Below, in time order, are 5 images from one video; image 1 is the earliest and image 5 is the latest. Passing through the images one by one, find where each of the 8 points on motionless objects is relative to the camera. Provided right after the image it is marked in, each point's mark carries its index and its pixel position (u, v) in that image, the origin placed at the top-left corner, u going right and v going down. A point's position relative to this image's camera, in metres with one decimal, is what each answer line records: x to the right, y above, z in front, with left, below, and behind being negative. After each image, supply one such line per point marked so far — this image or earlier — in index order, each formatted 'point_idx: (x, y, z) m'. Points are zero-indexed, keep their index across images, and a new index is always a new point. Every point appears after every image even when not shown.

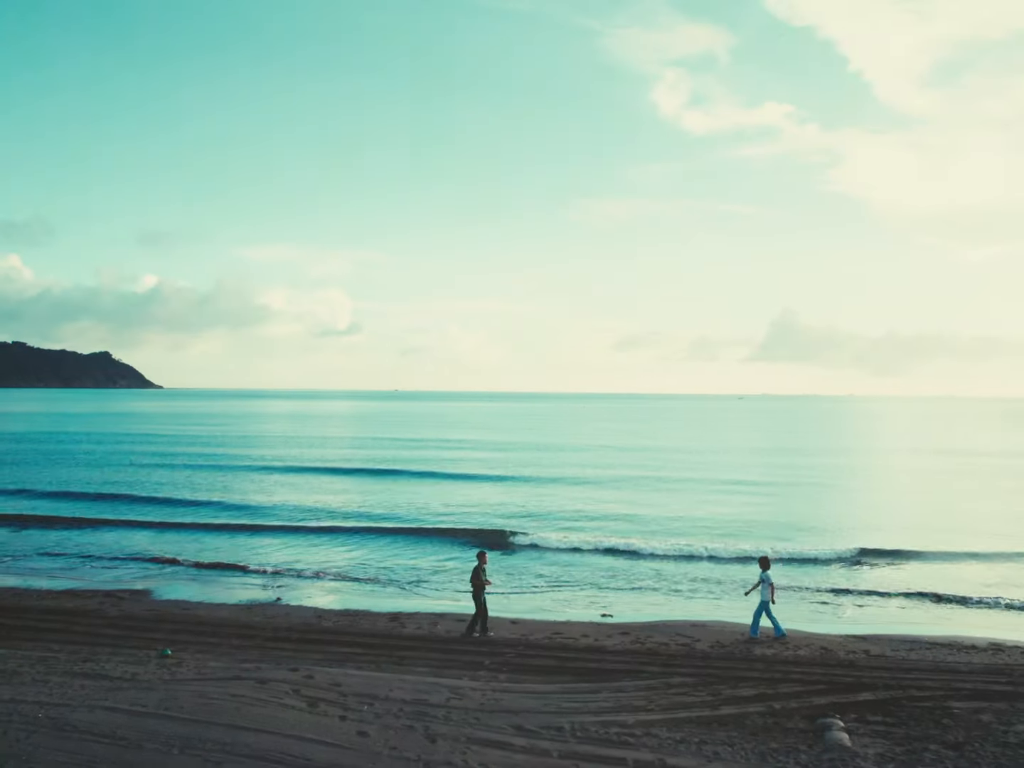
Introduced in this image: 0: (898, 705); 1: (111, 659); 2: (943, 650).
0: (+5.2, -4.4, +10.1) m
1: (-6.9, -4.8, +12.8) m
2: (+7.7, -4.7, +13.3) m
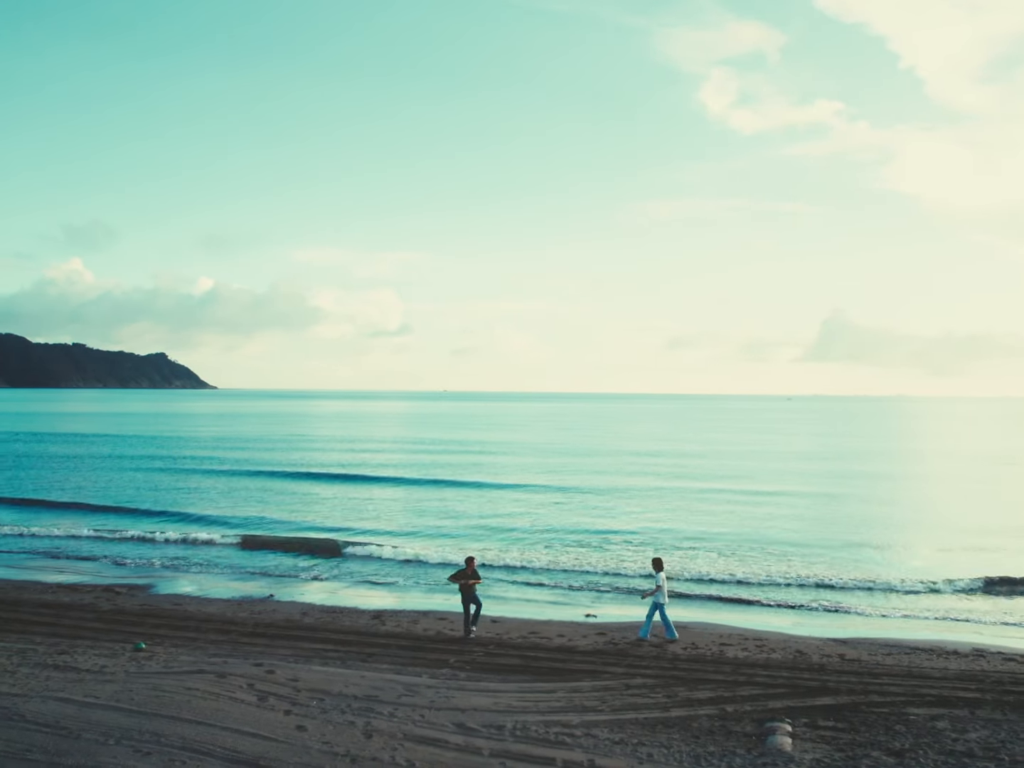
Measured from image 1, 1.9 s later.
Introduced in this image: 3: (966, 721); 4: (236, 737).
0: (+4.5, -4.3, +9.9) m
1: (-7.5, -4.7, +13.1) m
2: (+7.1, -4.7, +12.9) m
3: (+5.6, -4.2, +9.3) m
4: (-3.2, -4.1, +8.7) m
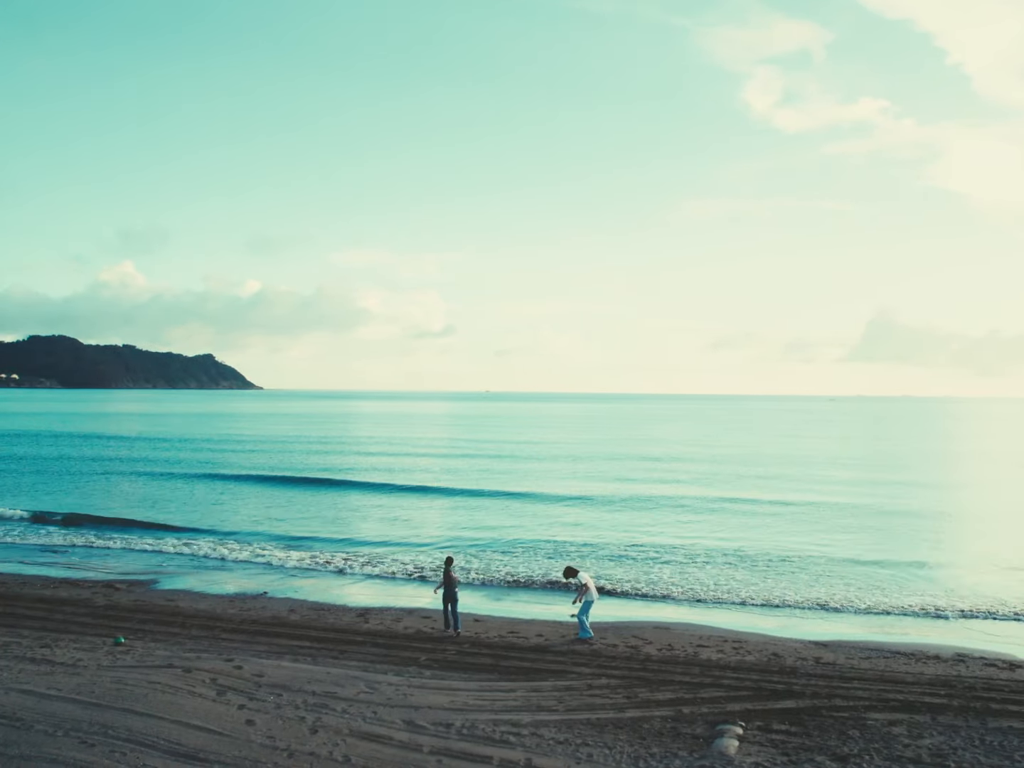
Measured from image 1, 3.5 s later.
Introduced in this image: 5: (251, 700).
0: (+3.9, -4.3, +9.7) m
1: (-8.0, -4.7, +13.4) m
2: (+6.6, -4.7, +12.6) m
3: (+5.0, -4.2, +9.1) m
4: (-3.9, -4.1, +8.8) m
5: (-3.5, -4.3, +10.1) m
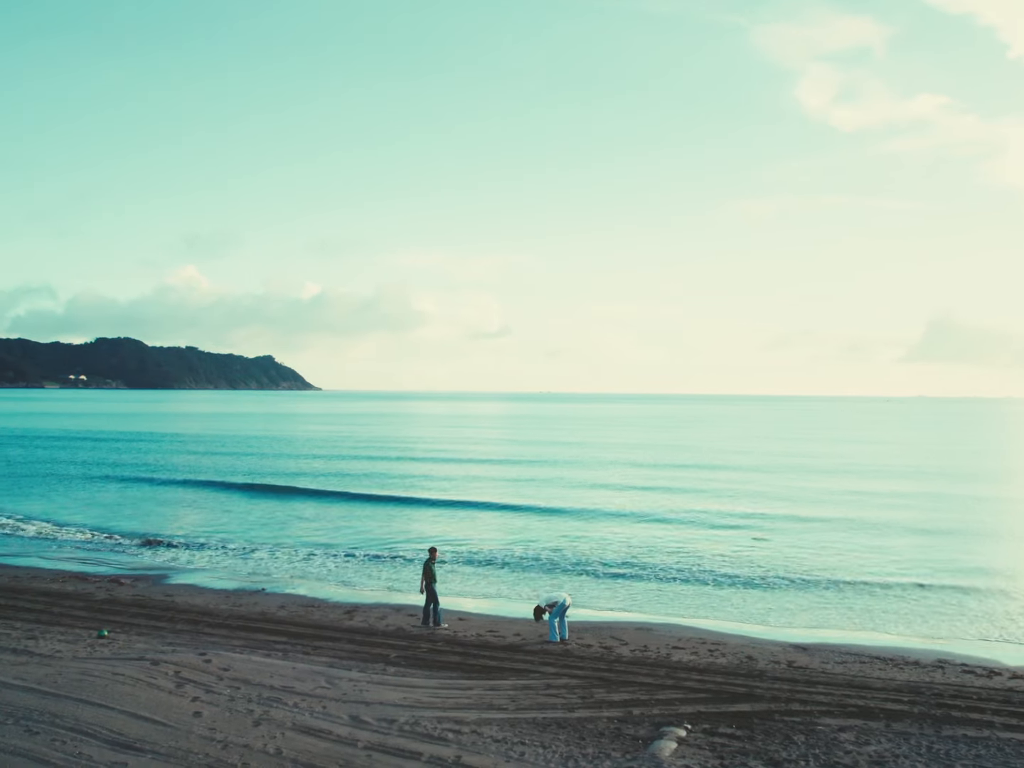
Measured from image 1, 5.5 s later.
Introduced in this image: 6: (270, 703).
0: (+3.2, -4.2, +9.5) m
1: (-8.5, -4.7, +13.7) m
2: (+6.1, -4.6, +12.3) m
3: (+4.3, -4.1, +8.8) m
4: (-4.6, -4.1, +9.0) m
5: (-4.2, -4.3, +10.3) m
6: (-3.2, -4.3, +10.0) m
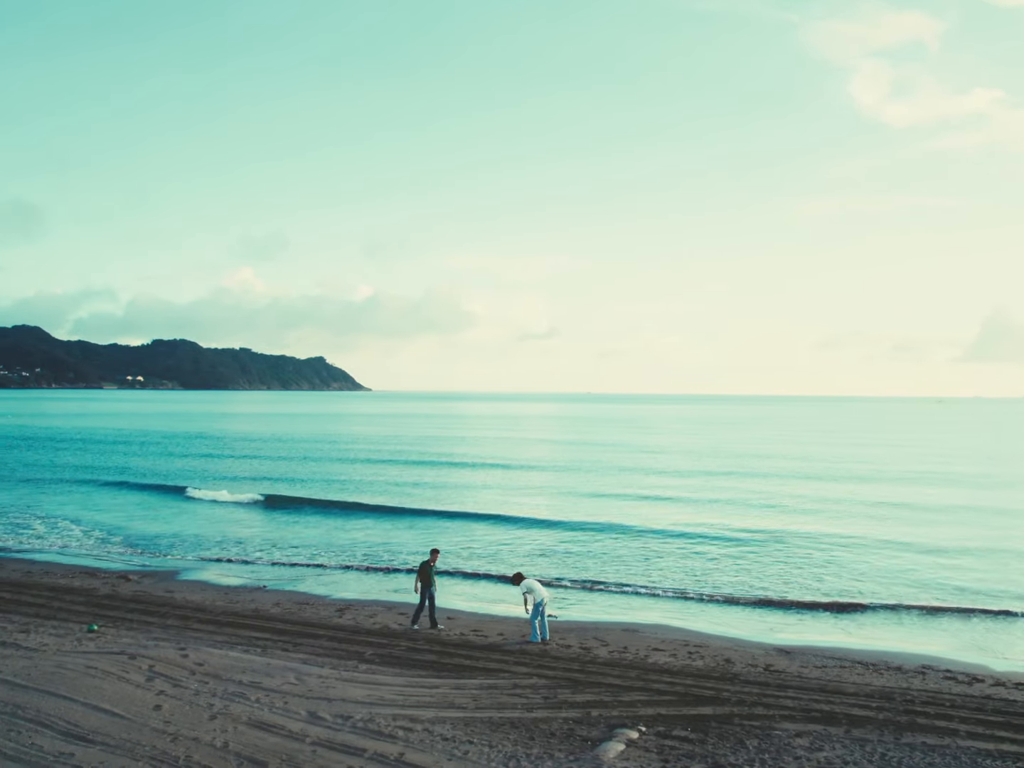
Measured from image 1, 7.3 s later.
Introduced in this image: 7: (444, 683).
0: (+2.6, -4.2, +9.3) m
1: (-8.9, -4.7, +14.1) m
2: (+5.6, -4.6, +12.0) m
3: (+3.7, -4.1, +8.6) m
4: (-5.2, -4.0, +9.2) m
5: (-4.7, -4.2, +10.4) m
6: (-3.8, -4.3, +10.1) m
7: (-1.0, -4.5, +11.1) m
